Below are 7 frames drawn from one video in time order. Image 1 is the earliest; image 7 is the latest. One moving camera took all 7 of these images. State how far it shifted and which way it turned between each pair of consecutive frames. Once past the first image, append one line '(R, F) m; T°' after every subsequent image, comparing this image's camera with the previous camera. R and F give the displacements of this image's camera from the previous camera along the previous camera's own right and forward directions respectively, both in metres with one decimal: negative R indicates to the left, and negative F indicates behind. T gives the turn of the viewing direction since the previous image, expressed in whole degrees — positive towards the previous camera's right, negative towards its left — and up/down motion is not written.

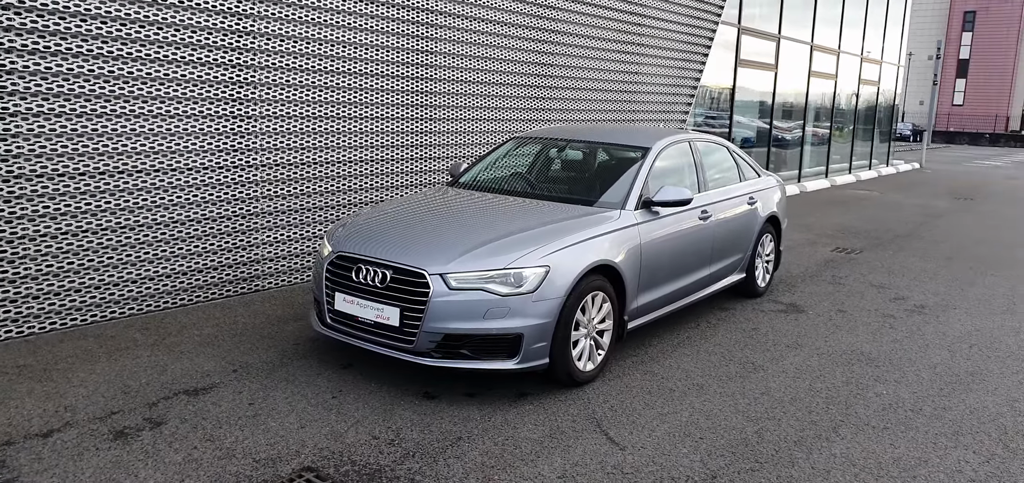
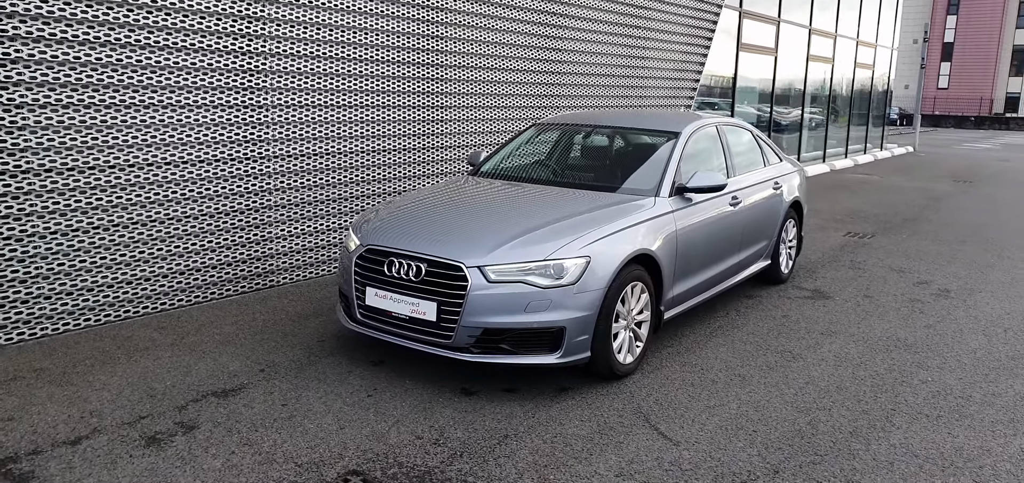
(-0.2, +0.1) m; +1°
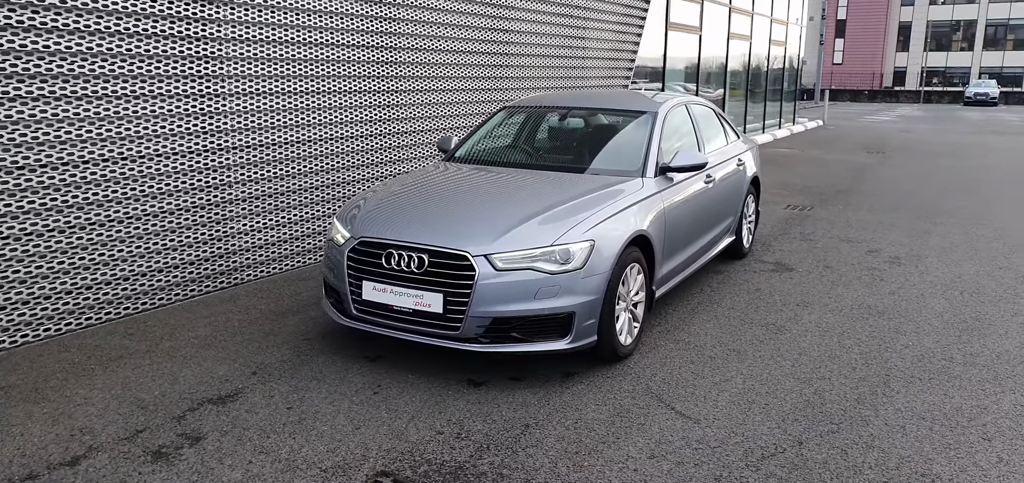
(-0.4, +0.1) m; +6°
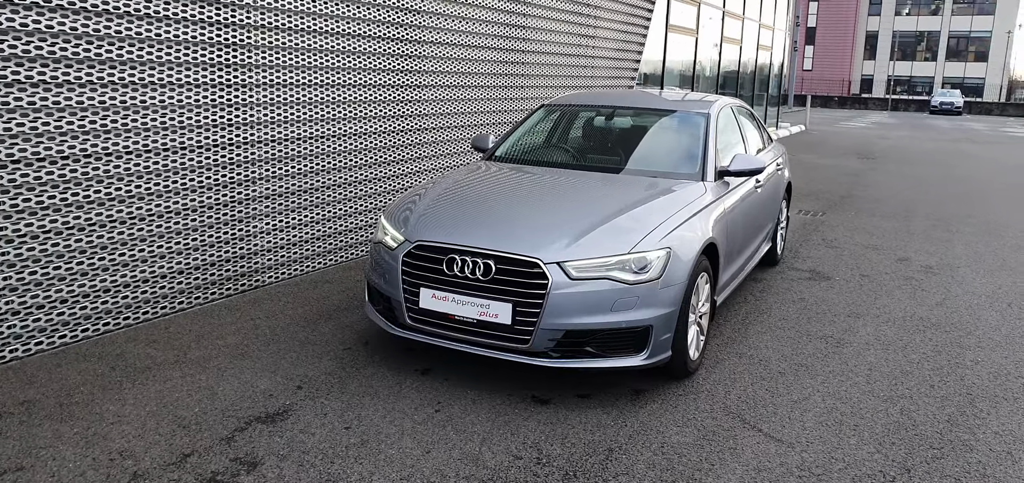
(-0.5, +0.3) m; +2°
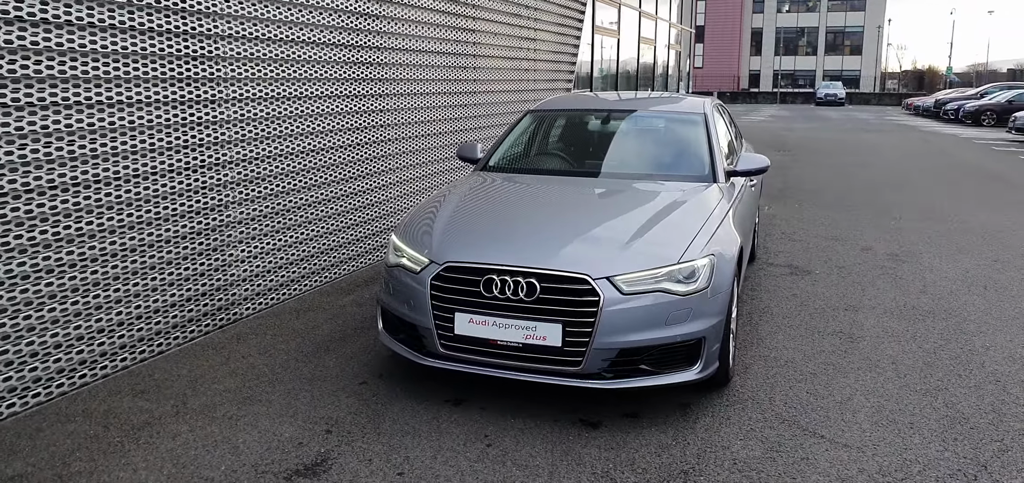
(-0.5, +0.2) m; +7°
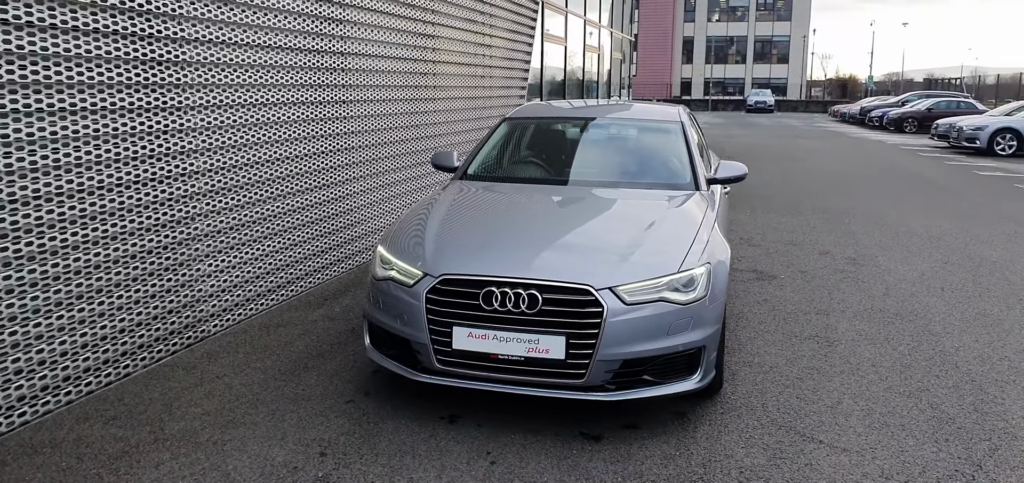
(-0.2, +0.1) m; +5°
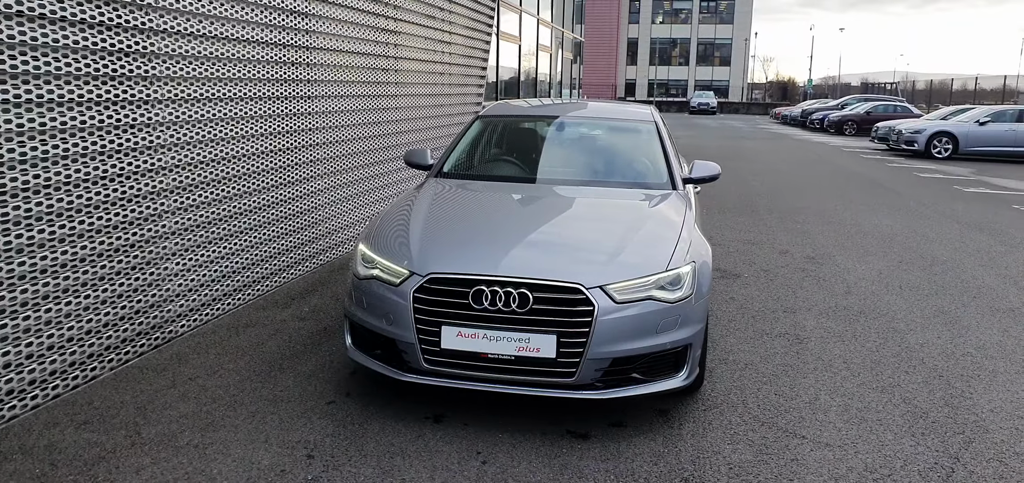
(-0.2, 0.0) m; +4°
